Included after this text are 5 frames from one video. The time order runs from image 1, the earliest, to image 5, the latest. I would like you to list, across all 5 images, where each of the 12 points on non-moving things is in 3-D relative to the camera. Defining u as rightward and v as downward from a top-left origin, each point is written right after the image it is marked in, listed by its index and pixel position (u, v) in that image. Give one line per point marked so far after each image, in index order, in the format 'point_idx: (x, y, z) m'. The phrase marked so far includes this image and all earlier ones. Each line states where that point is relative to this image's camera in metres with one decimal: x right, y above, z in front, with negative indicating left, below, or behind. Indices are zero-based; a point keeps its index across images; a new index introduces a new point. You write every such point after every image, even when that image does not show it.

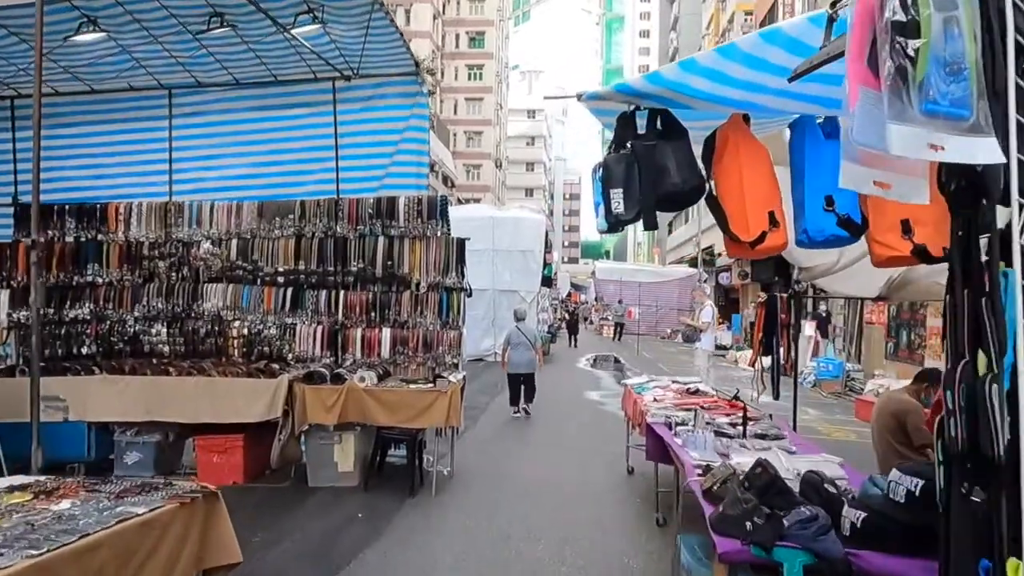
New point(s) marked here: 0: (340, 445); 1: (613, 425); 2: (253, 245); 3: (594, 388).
0: (-1.7, -1.5, +6.4) m
1: (+1.6, -2.2, +10.4) m
2: (-2.9, +0.5, +7.4) m
3: (+1.9, -2.3, +15.4) m
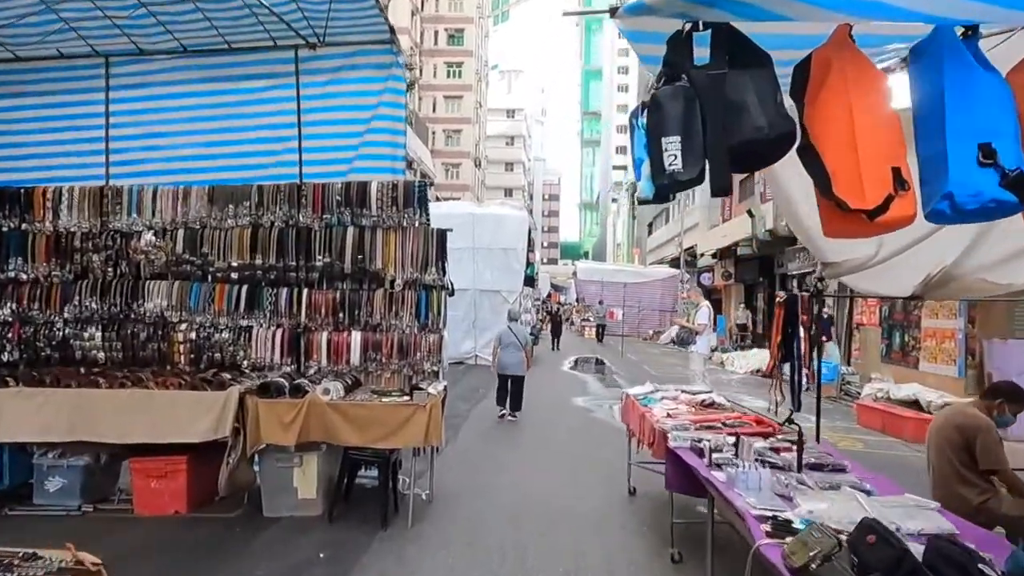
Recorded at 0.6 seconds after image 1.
0: (-1.8, -1.5, +5.5) m
1: (+1.4, -2.2, +9.6) m
2: (-3.0, +0.5, +6.4) m
3: (+1.5, -2.3, +14.6) m
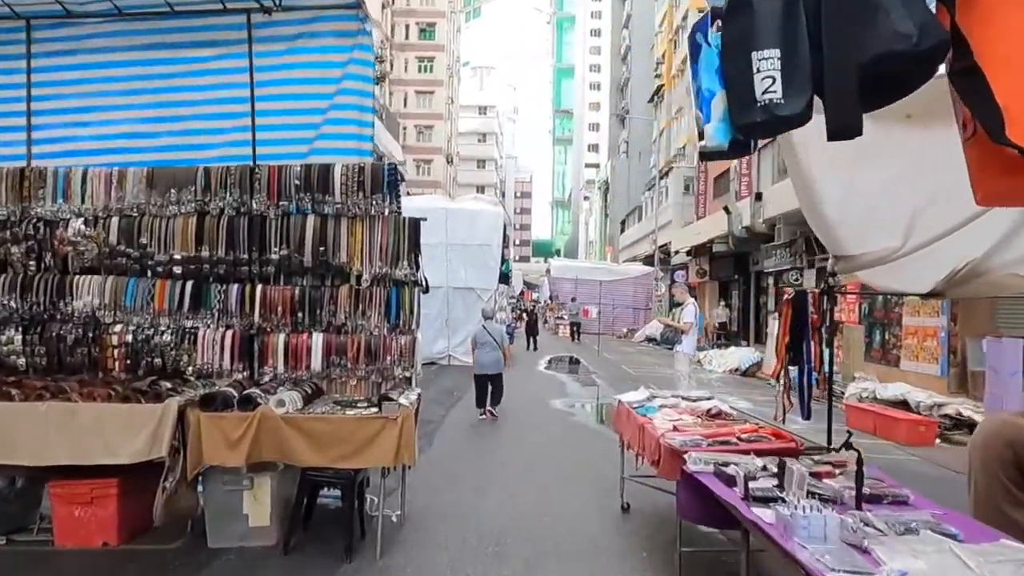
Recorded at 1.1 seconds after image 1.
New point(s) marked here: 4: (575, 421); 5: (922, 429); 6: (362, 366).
0: (-1.9, -1.5, +4.8) m
1: (+1.1, -2.1, +9.0) m
2: (-3.2, +0.5, +5.7) m
3: (+1.0, -2.3, +14.0) m
4: (+1.0, -2.2, +10.9) m
5: (+6.2, -2.1, +10.1) m
6: (-1.3, -0.7, +5.8) m
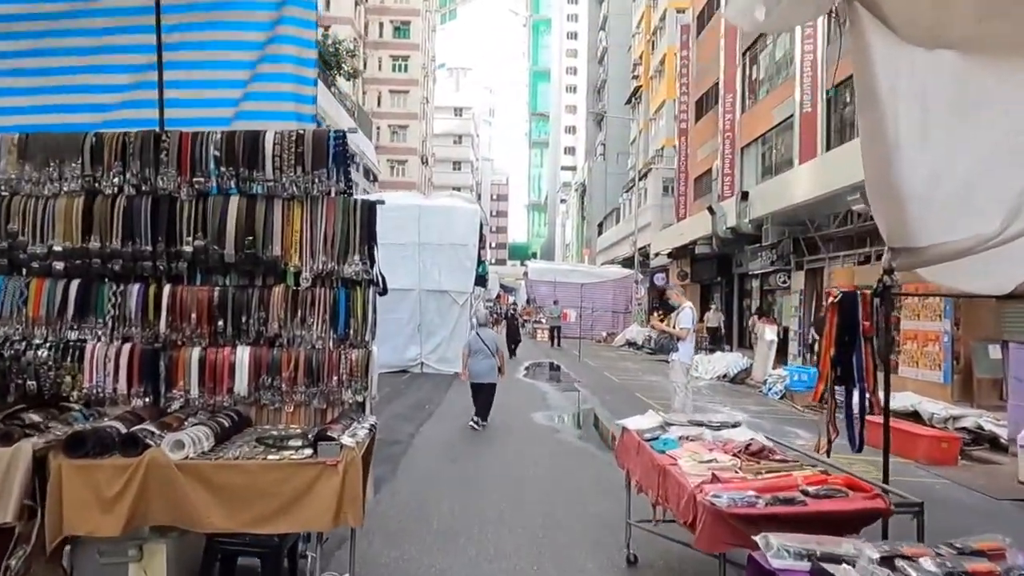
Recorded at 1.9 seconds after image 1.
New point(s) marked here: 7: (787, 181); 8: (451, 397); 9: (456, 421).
0: (-2.0, -1.5, +3.5) m
1: (+0.8, -2.1, +7.9) m
2: (-3.3, +0.5, +4.4) m
3: (+0.6, -2.3, +12.9) m
4: (+0.7, -2.2, +9.8) m
5: (+5.9, -2.2, +9.1) m
6: (-1.4, -0.7, +4.6) m
7: (+8.1, +3.1, +19.5) m
8: (-1.3, -2.2, +13.8) m
9: (-0.9, -2.2, +10.8) m
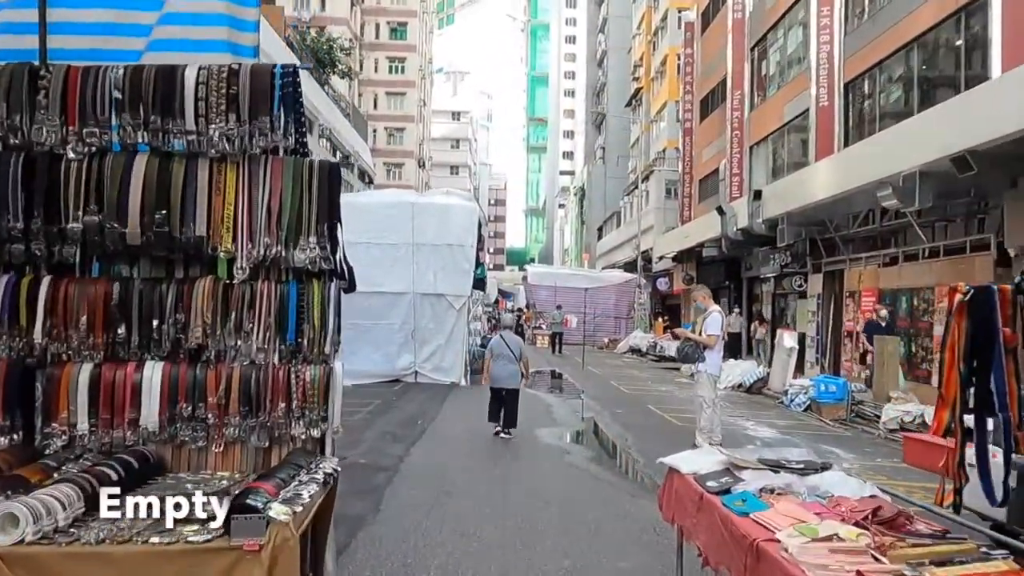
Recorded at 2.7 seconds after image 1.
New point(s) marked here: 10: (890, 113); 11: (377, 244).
0: (-1.9, -1.4, +2.3) m
1: (+0.9, -2.1, +6.7) m
2: (-3.2, +0.6, +3.1) m
3: (+0.6, -2.3, +11.6) m
4: (+0.7, -2.2, +8.5) m
5: (+6.0, -2.2, +7.9) m
6: (-1.4, -0.7, +3.3) m
7: (+8.1, +3.0, +18.3) m
8: (-1.3, -2.3, +12.5) m
9: (-0.9, -2.2, +9.6) m
10: (+10.3, +4.7, +18.0) m
11: (-3.4, +1.1, +16.7) m
